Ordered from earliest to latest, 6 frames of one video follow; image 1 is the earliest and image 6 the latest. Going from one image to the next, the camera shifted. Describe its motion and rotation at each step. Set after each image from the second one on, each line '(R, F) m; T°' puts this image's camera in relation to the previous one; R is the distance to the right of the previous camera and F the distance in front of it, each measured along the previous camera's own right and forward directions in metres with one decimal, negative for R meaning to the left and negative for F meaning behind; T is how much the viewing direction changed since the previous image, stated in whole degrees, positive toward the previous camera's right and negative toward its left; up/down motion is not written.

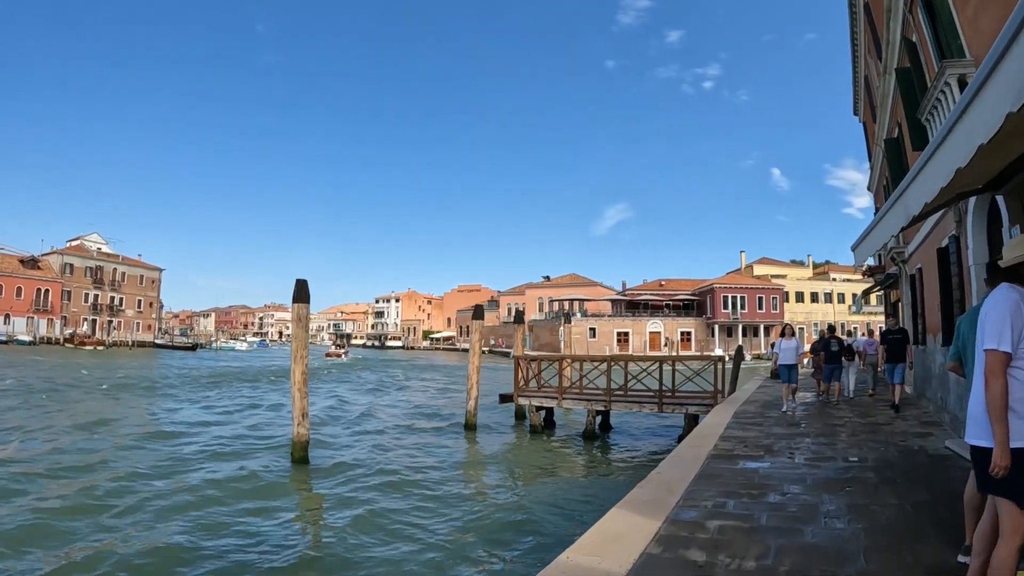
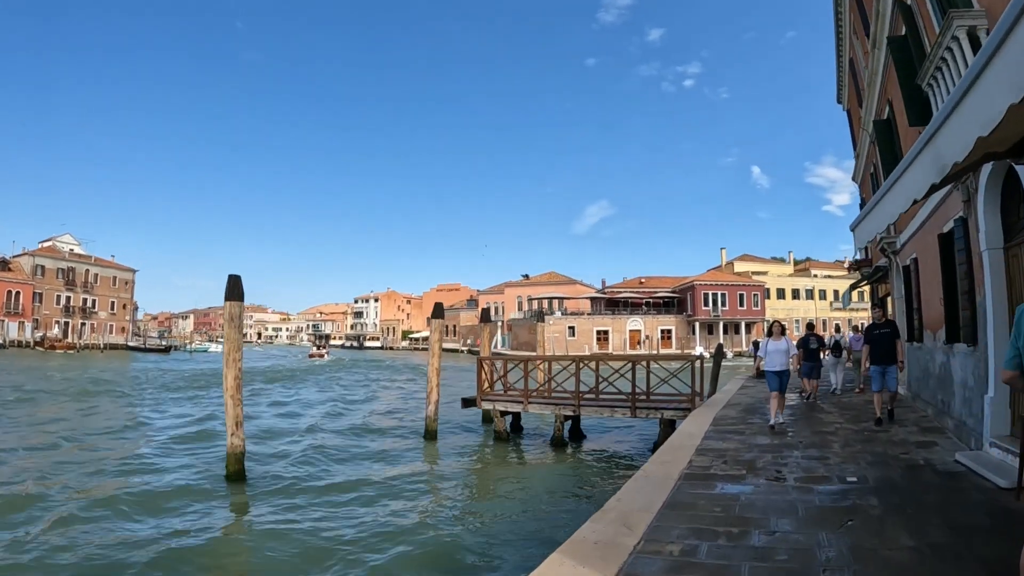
(+0.5, +1.2) m; +2°
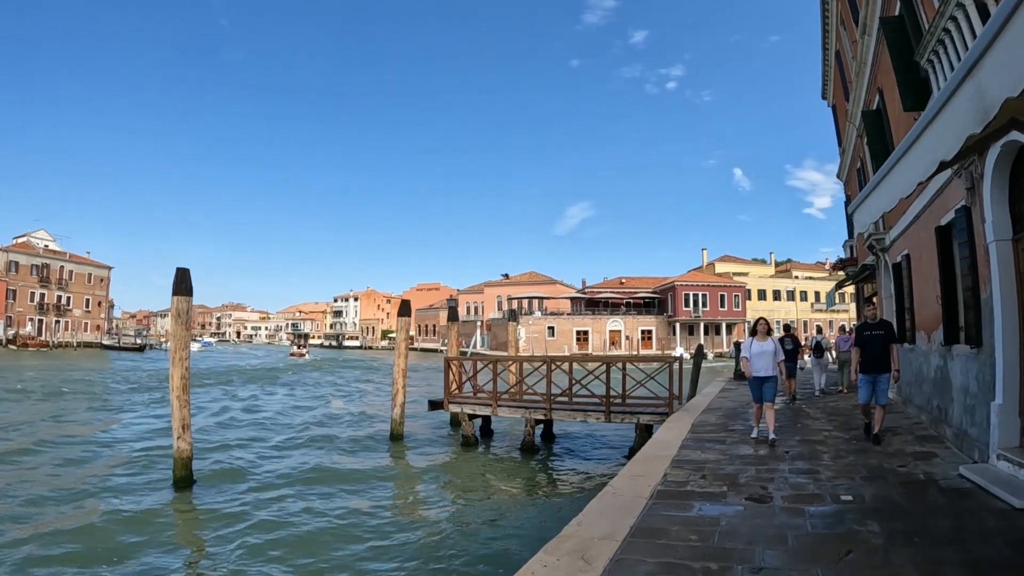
(+0.3, +0.8) m; +2°
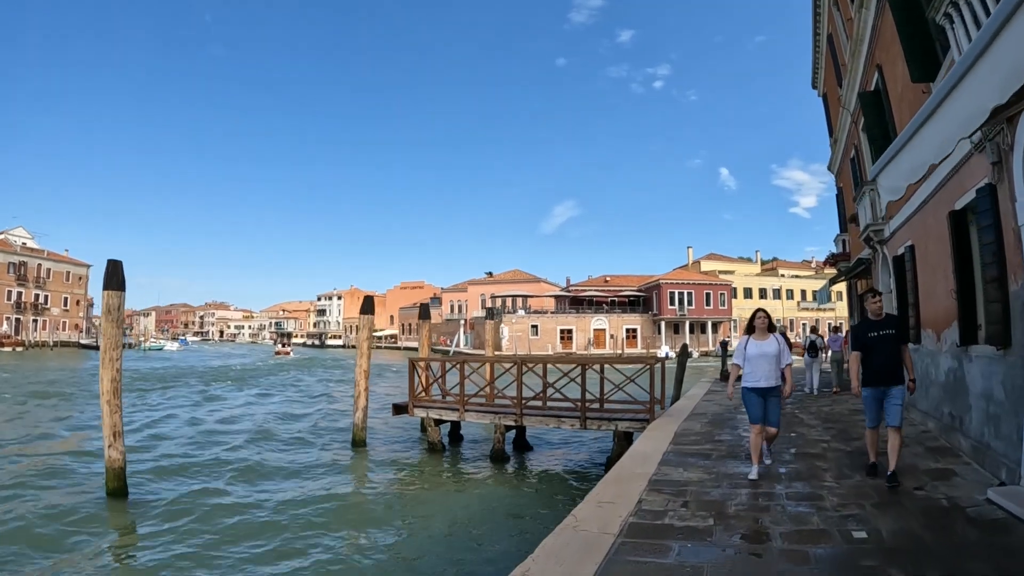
(+0.3, +1.0) m; +1°
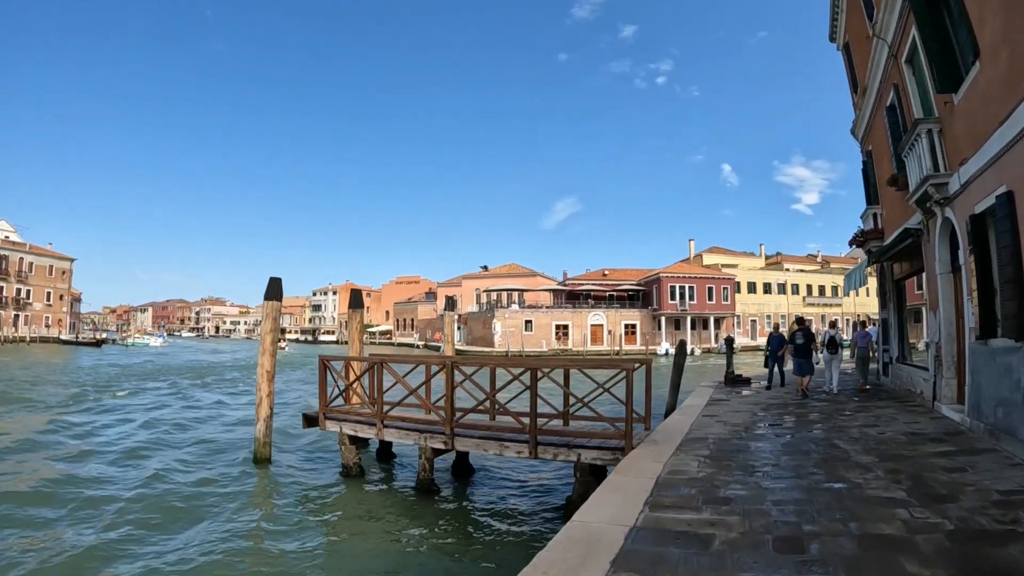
(+0.9, +2.9) m; 0°
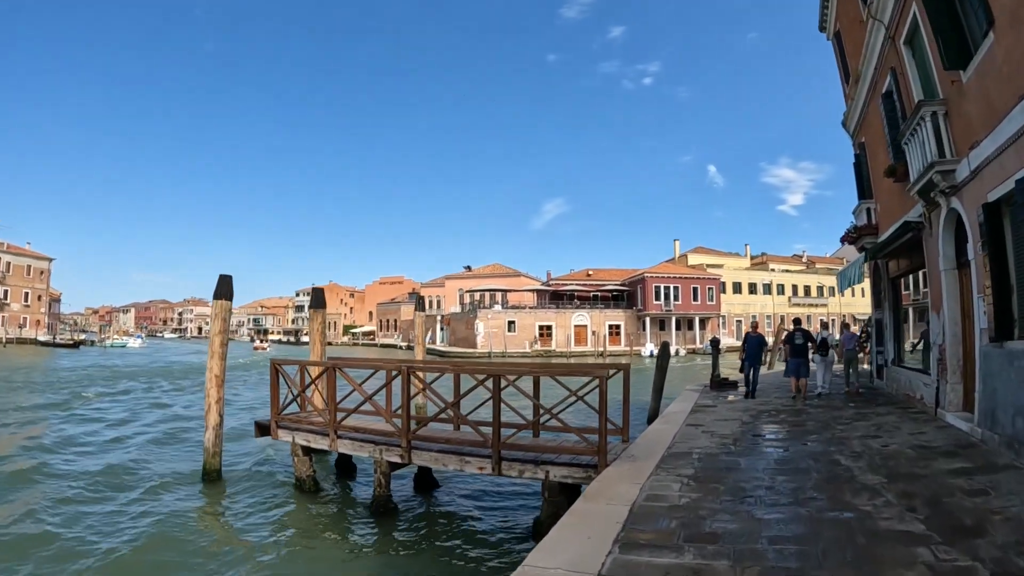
(+0.3, +0.8) m; +1°
